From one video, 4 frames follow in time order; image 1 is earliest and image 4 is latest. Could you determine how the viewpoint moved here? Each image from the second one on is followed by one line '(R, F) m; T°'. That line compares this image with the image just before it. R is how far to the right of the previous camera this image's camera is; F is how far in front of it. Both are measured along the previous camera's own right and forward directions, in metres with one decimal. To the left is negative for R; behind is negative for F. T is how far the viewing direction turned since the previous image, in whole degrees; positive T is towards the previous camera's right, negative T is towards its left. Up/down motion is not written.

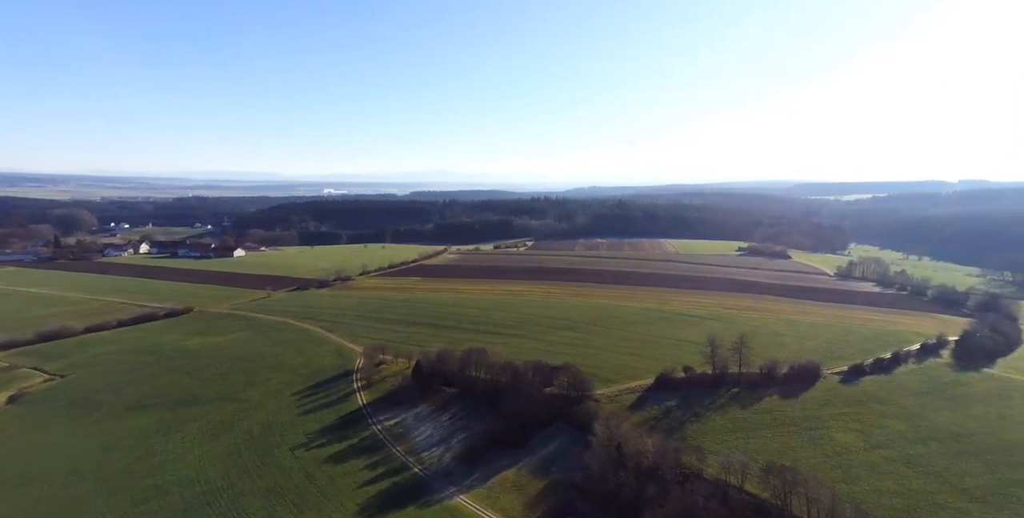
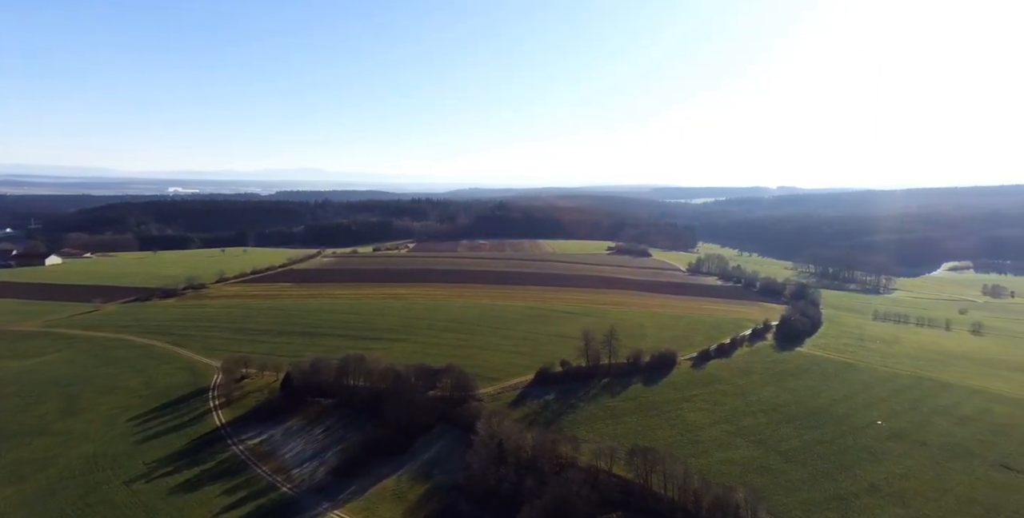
(+0.8, -1.4) m; +11°
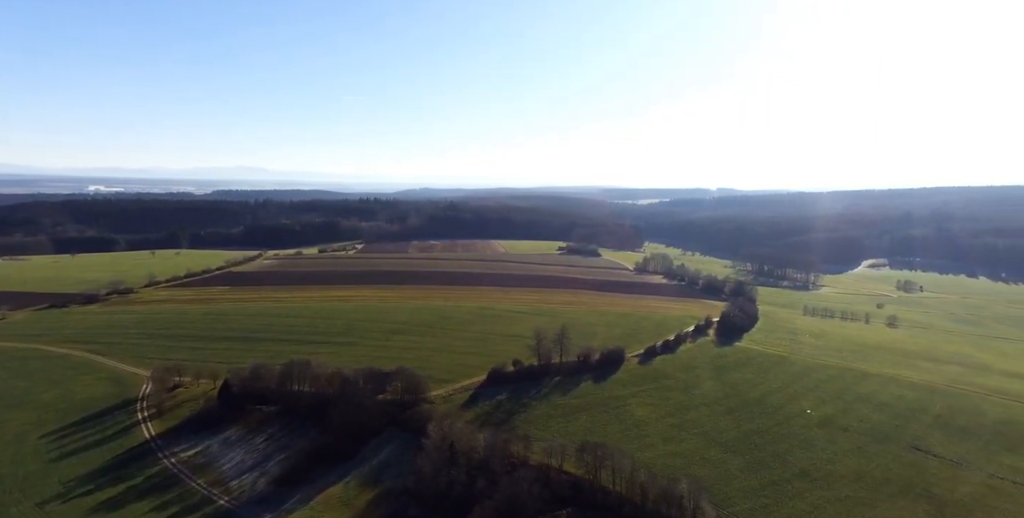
(+0.1, -0.6) m; +4°
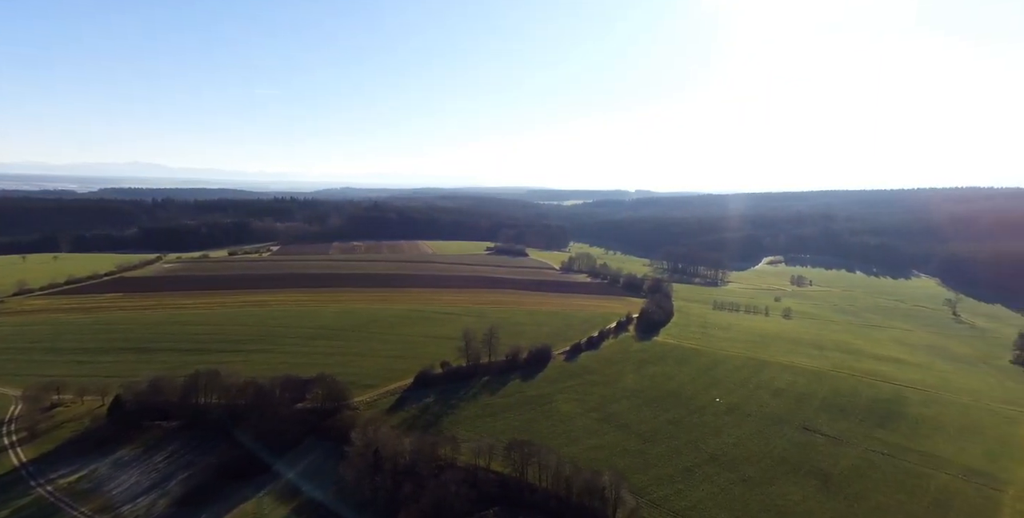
(+0.4, -0.4) m; +7°
